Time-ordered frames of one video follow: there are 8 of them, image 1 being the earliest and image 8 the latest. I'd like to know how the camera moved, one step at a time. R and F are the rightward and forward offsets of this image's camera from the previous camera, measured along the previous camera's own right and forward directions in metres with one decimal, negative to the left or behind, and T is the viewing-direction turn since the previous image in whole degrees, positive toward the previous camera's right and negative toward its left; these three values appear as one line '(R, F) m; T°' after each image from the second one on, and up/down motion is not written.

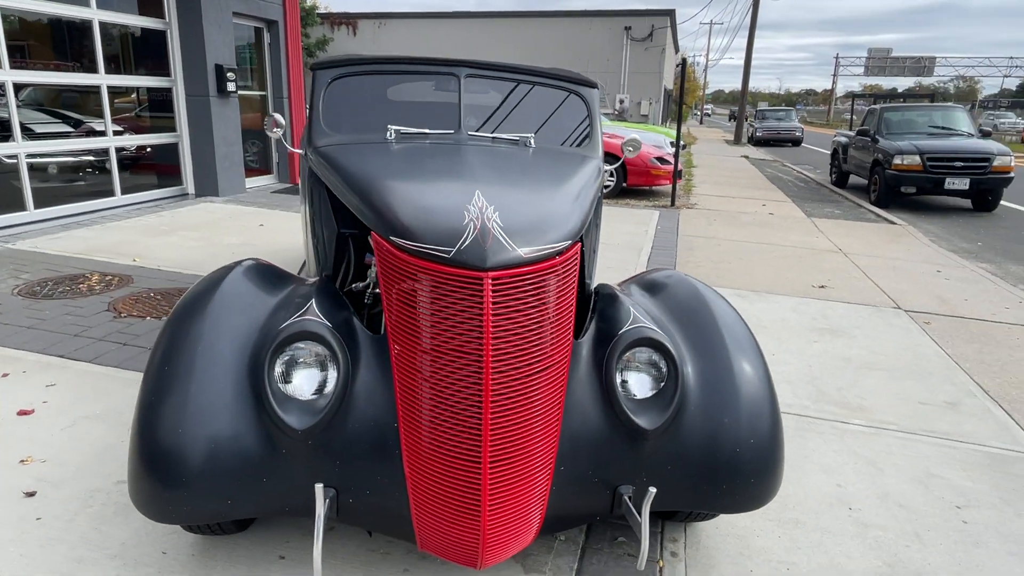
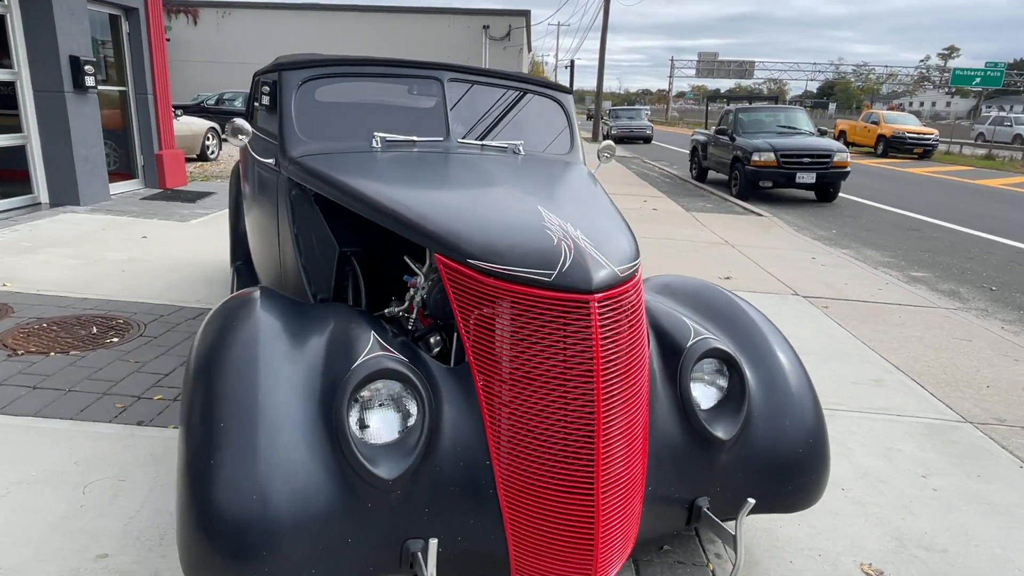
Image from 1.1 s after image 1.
(-0.6, +0.2) m; +12°
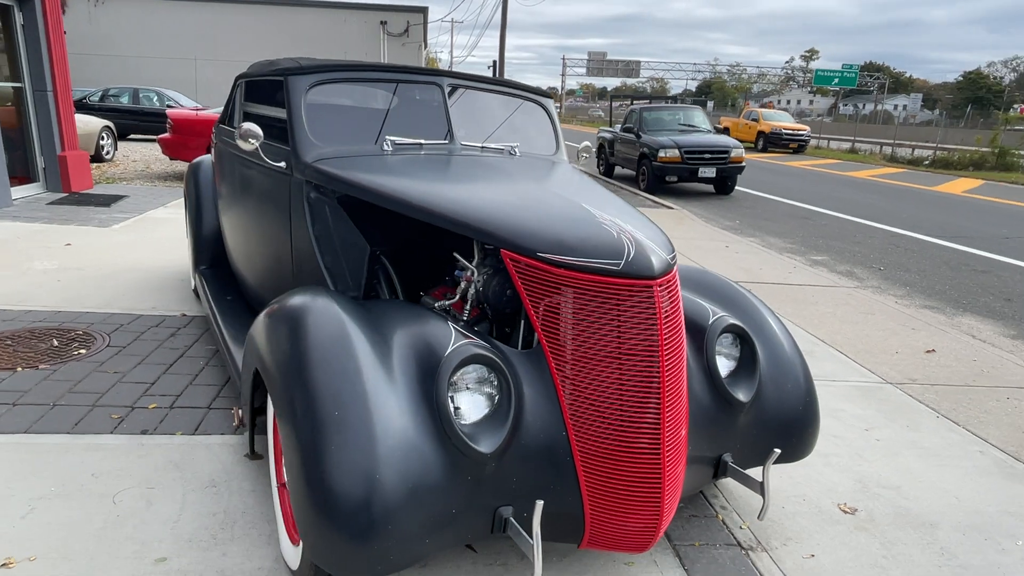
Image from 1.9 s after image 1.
(-0.5, -0.2) m; +9°
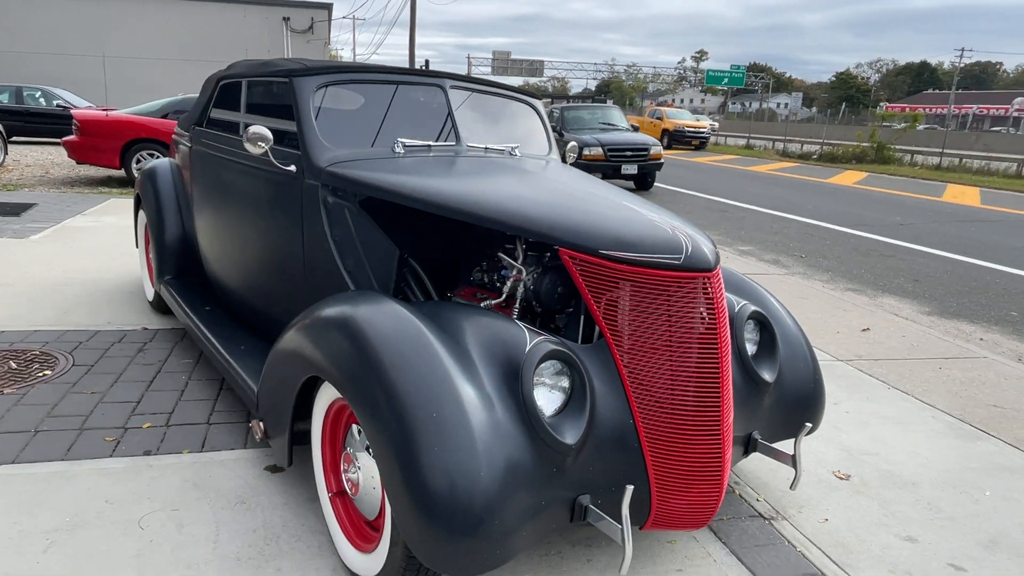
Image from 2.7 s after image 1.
(-0.5, 0.0) m; +8°
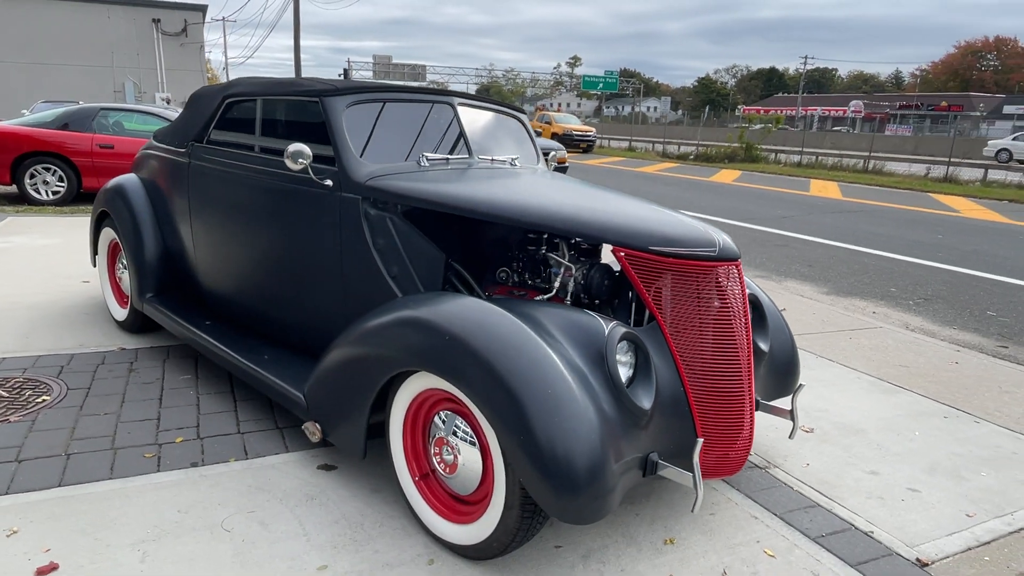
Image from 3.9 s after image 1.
(-0.6, -0.3) m; +10°
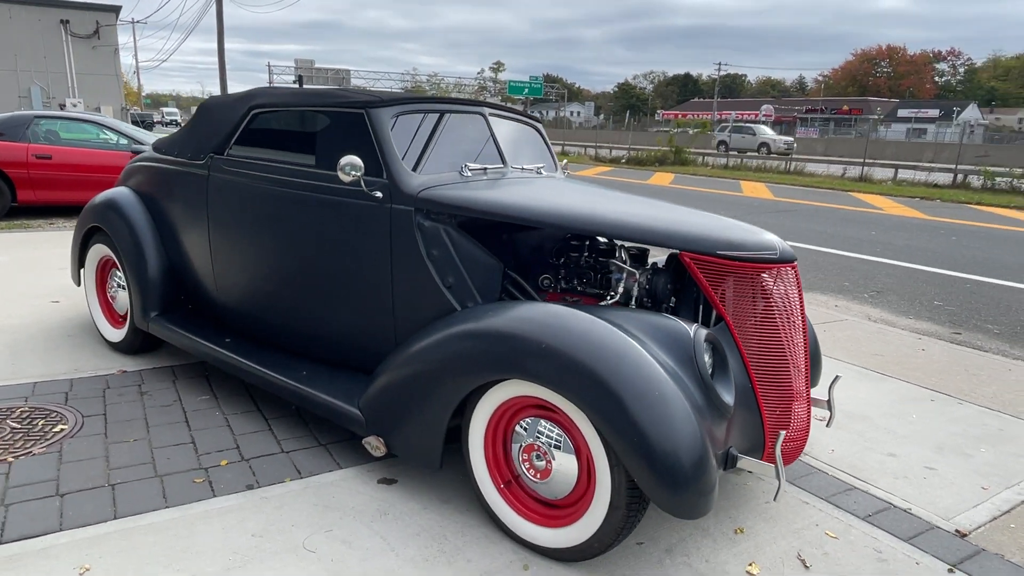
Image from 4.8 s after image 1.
(-0.6, 0.0) m; +6°
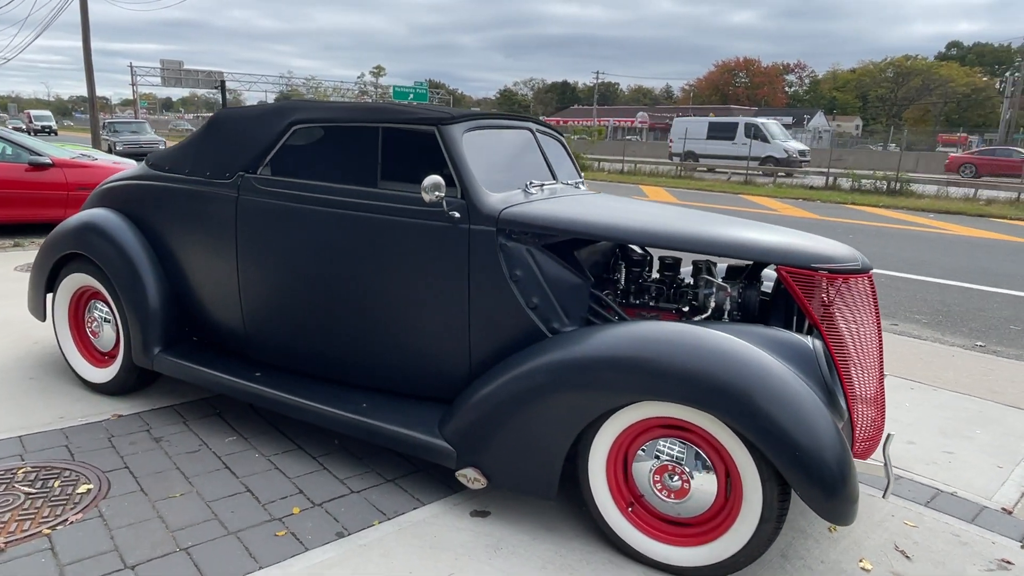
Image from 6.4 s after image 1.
(-0.9, +0.1) m; +10°
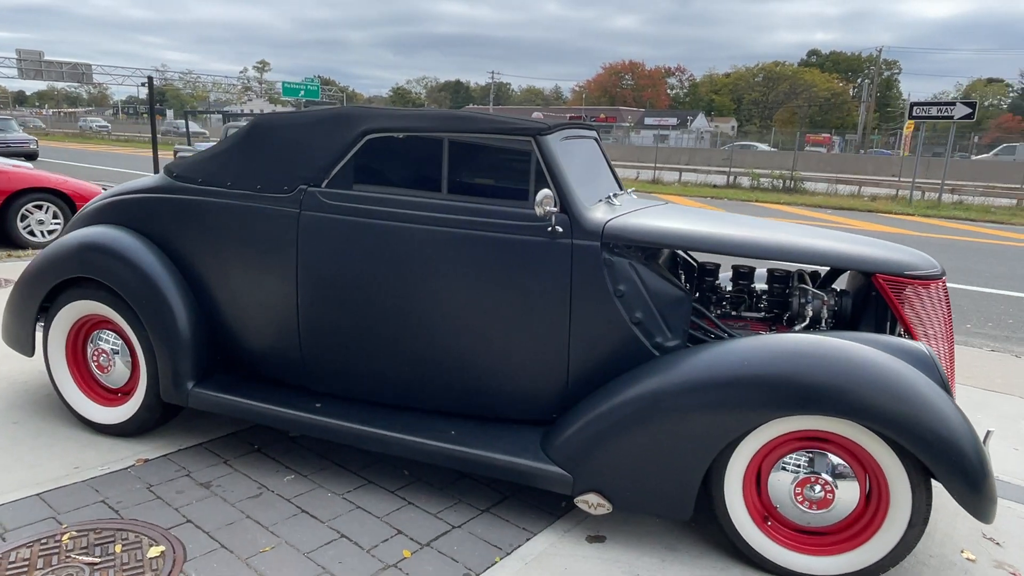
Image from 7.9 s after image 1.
(-0.9, +0.2) m; +9°
